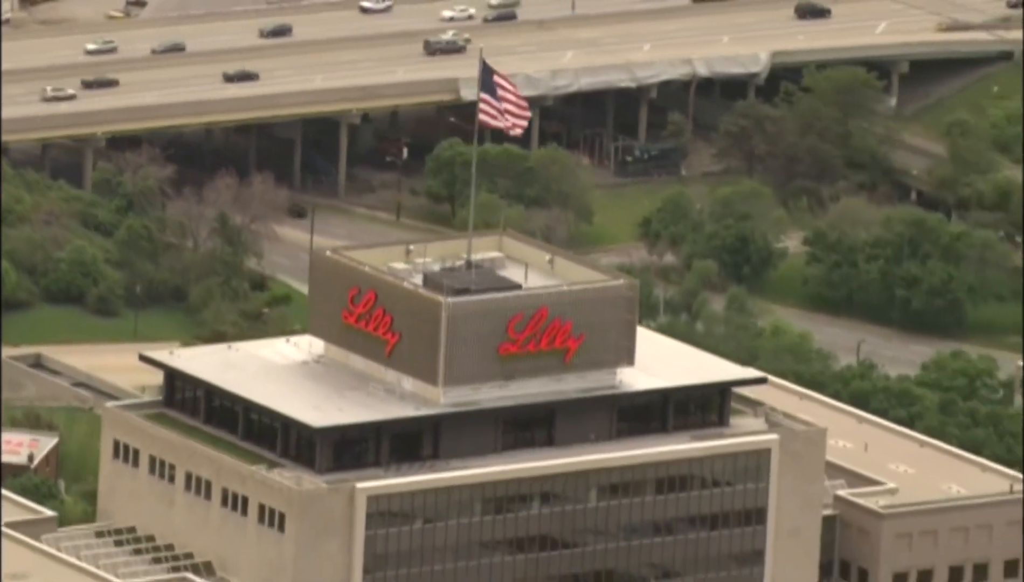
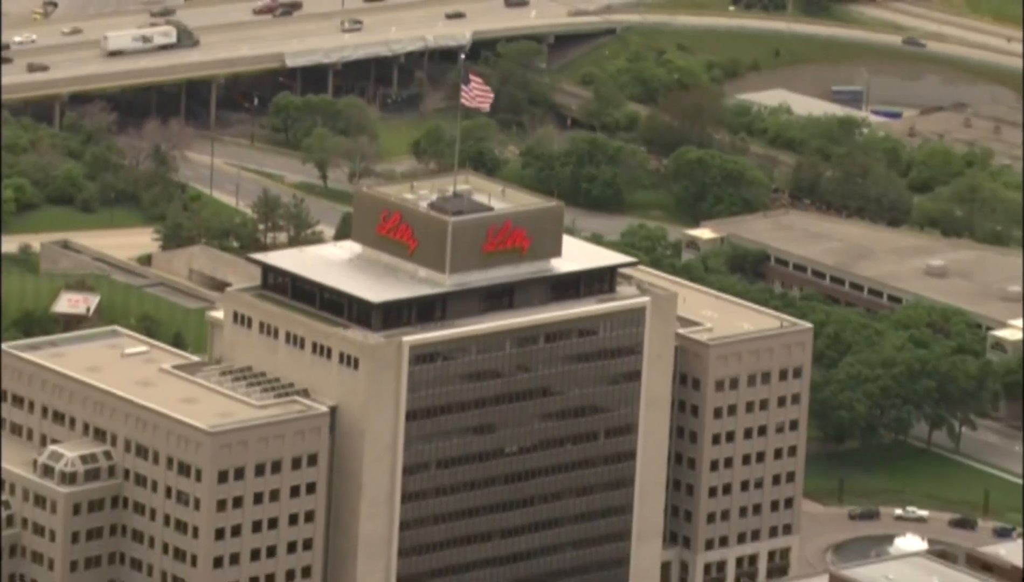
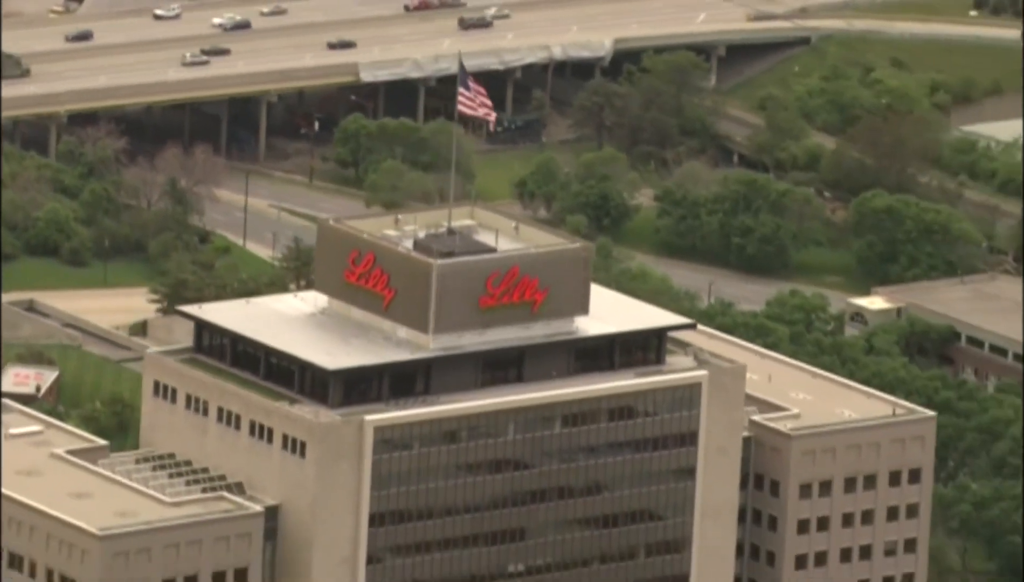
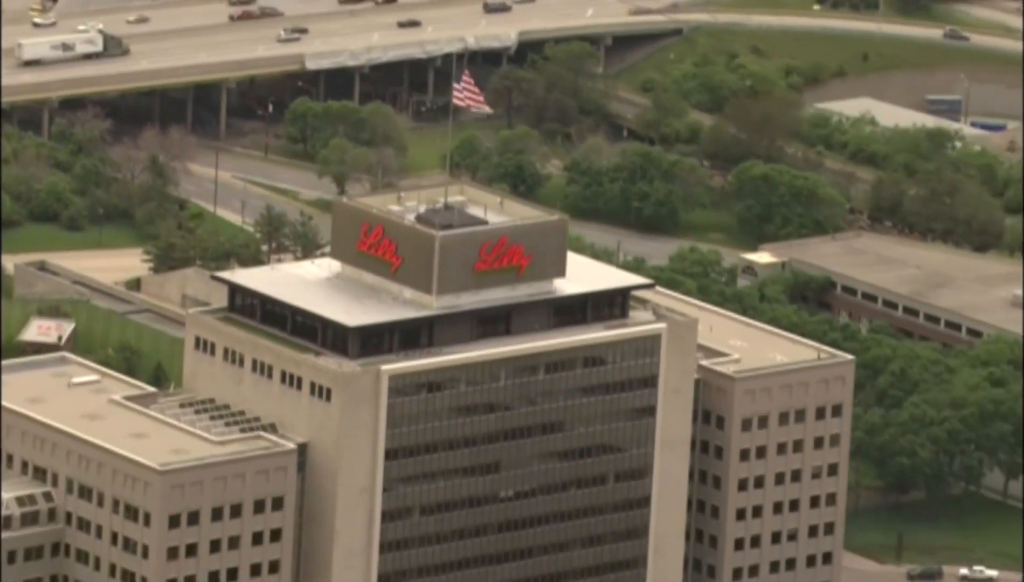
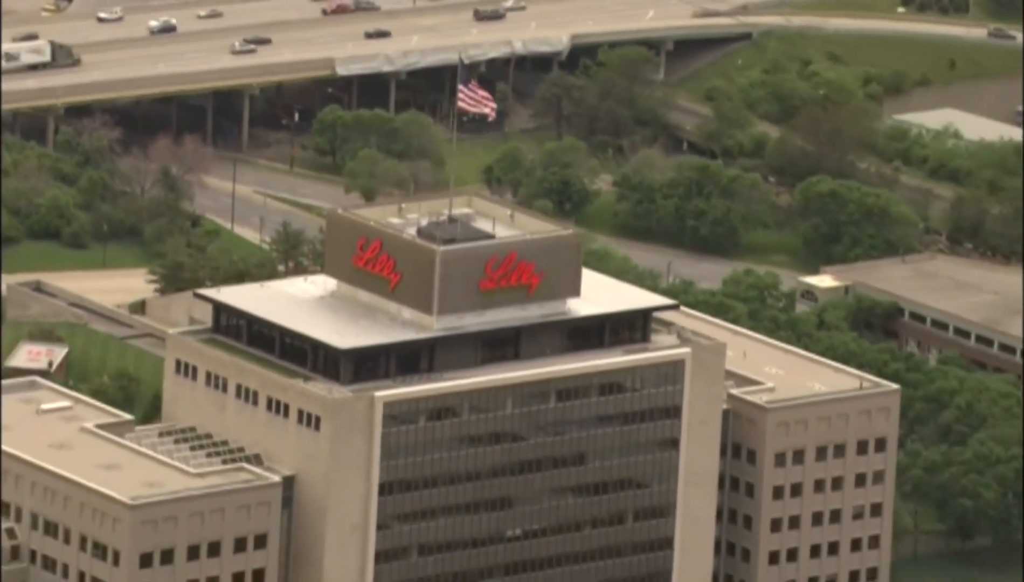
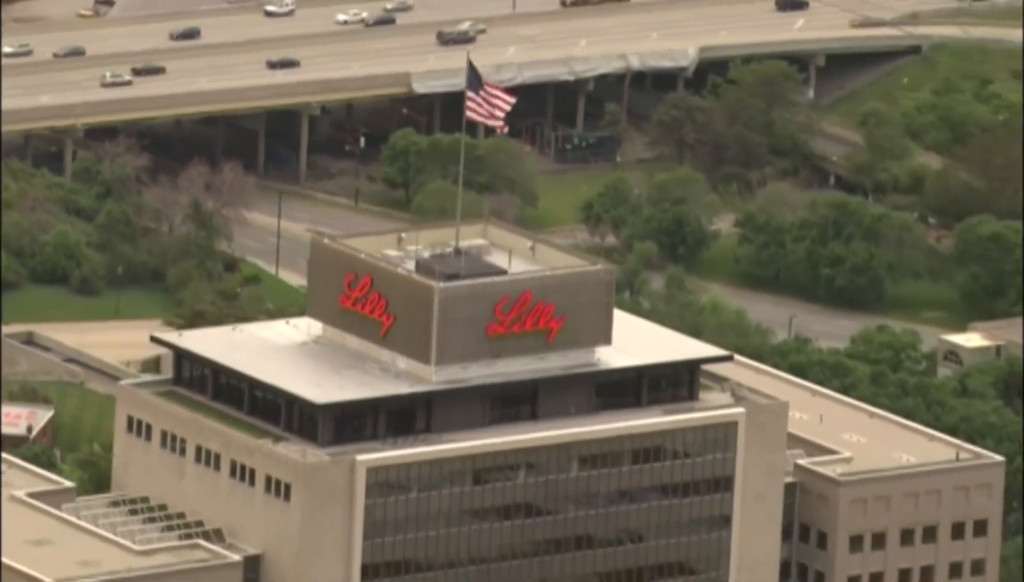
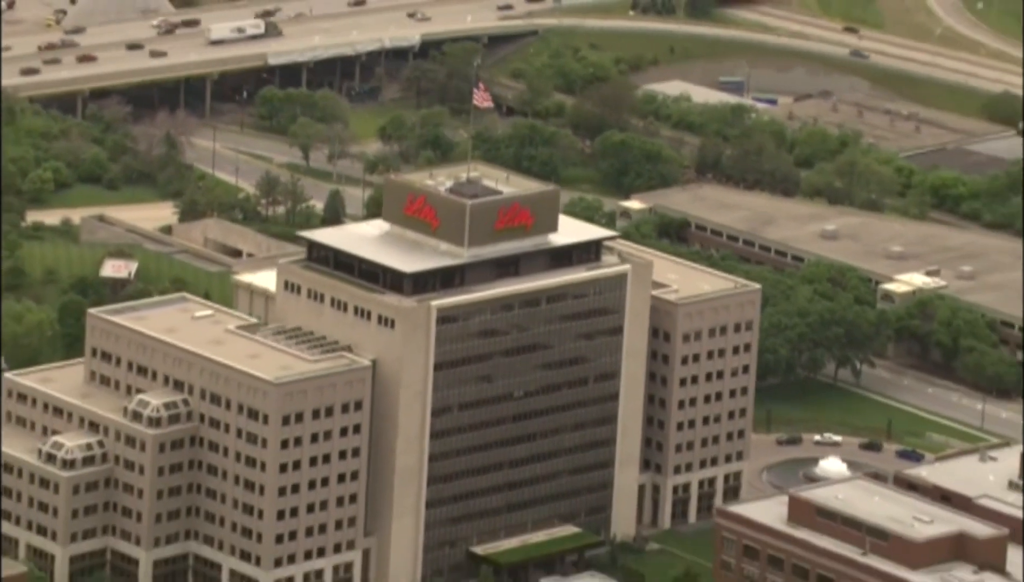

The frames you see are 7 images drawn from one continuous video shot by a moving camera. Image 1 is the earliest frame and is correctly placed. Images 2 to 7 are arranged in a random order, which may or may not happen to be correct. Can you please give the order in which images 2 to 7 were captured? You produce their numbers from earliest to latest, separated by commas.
6, 3, 5, 4, 2, 7
